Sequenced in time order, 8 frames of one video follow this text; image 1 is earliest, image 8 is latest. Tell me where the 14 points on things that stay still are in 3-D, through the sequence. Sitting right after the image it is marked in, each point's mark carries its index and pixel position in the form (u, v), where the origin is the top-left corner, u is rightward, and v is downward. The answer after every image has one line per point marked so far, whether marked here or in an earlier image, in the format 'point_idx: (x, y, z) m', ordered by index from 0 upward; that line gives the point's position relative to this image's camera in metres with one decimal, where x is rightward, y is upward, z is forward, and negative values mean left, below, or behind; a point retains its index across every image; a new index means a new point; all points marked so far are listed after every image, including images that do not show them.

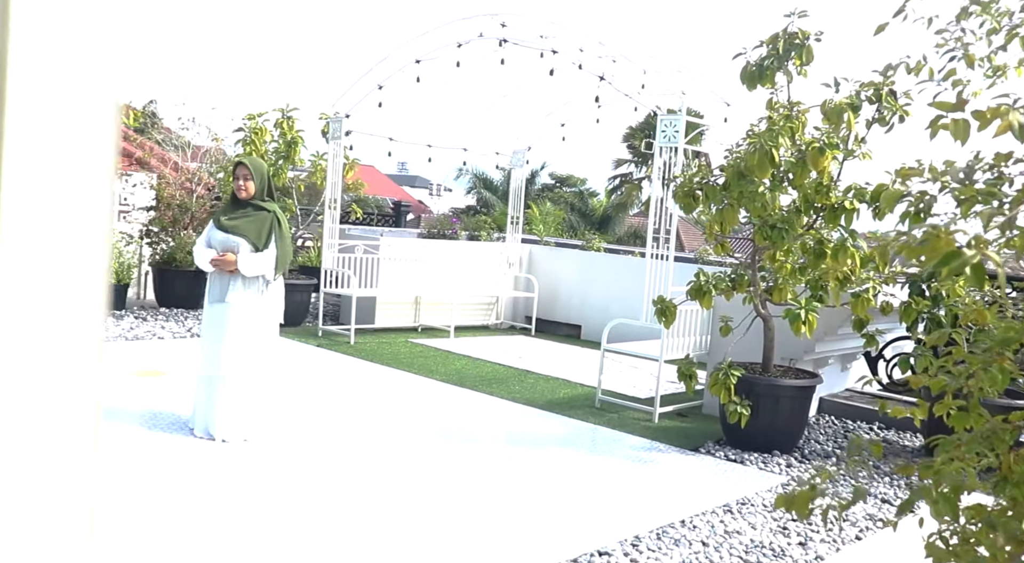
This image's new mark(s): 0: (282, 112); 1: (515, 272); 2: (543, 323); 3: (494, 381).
0: (-2.2, +1.7, +8.4) m
1: (0.0, +0.1, +10.0) m
2: (+0.4, -0.5, +10.1) m
3: (-0.1, -0.8, +7.0) m
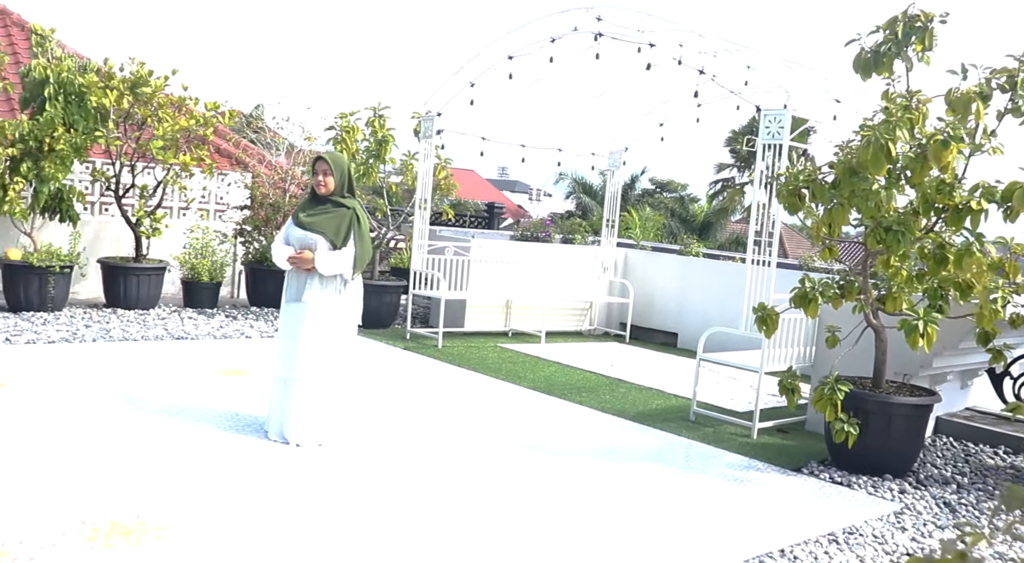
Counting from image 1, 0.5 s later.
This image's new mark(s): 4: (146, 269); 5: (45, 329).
0: (-1.3, +1.7, +8.3) m
1: (+1.1, 0.0, +9.7) m
2: (+1.4, -0.5, +9.7) m
3: (+0.5, -0.8, +6.7) m
4: (-3.4, +0.1, +8.0) m
5: (-3.6, -0.4, +6.7) m
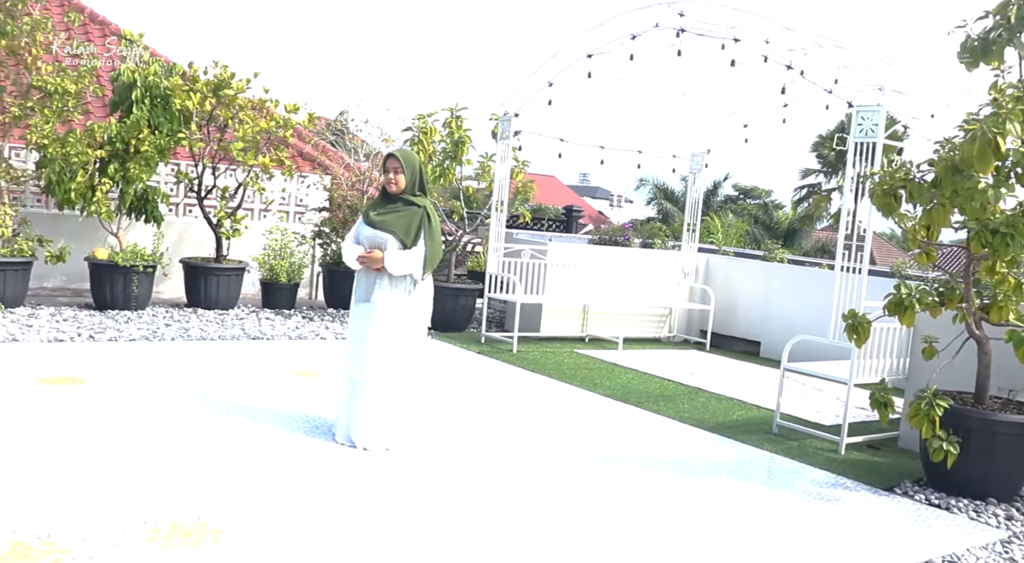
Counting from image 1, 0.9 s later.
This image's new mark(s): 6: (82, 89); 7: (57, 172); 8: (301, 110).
0: (-0.6, +1.6, +8.3) m
1: (+1.9, 0.0, +9.4) m
2: (+2.2, -0.6, +9.4) m
3: (+1.1, -0.9, +6.4) m
4: (-2.7, +0.1, +8.1) m
5: (-3.0, -0.4, +6.9) m
6: (-3.6, +1.6, +7.4) m
7: (-3.8, +0.9, +7.3) m
8: (-2.0, +1.7, +8.4) m
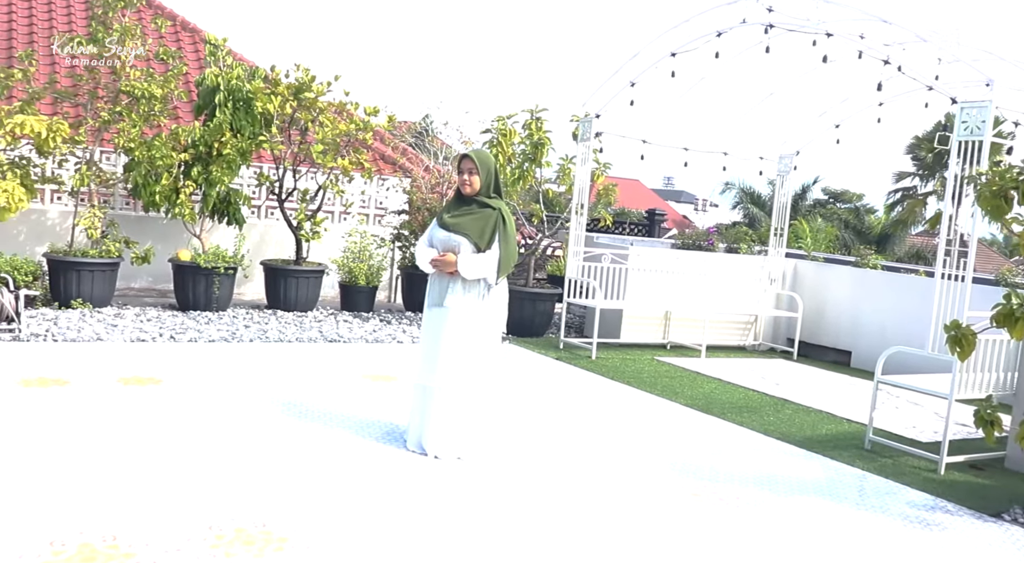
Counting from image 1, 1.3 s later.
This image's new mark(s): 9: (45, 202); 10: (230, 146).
0: (+0.2, +1.6, +8.1) m
1: (+2.7, -0.1, +9.0) m
2: (+3.0, -0.7, +9.0) m
3: (+1.6, -0.9, +6.1) m
4: (-1.9, +0.1, +8.2) m
5: (-2.4, -0.4, +6.9) m
6: (-3.0, +1.6, +7.5) m
7: (-3.2, +0.9, +7.4) m
8: (-1.3, +1.6, +8.4) m
9: (-4.2, +0.7, +7.9) m
10: (-2.4, +1.2, +7.5) m
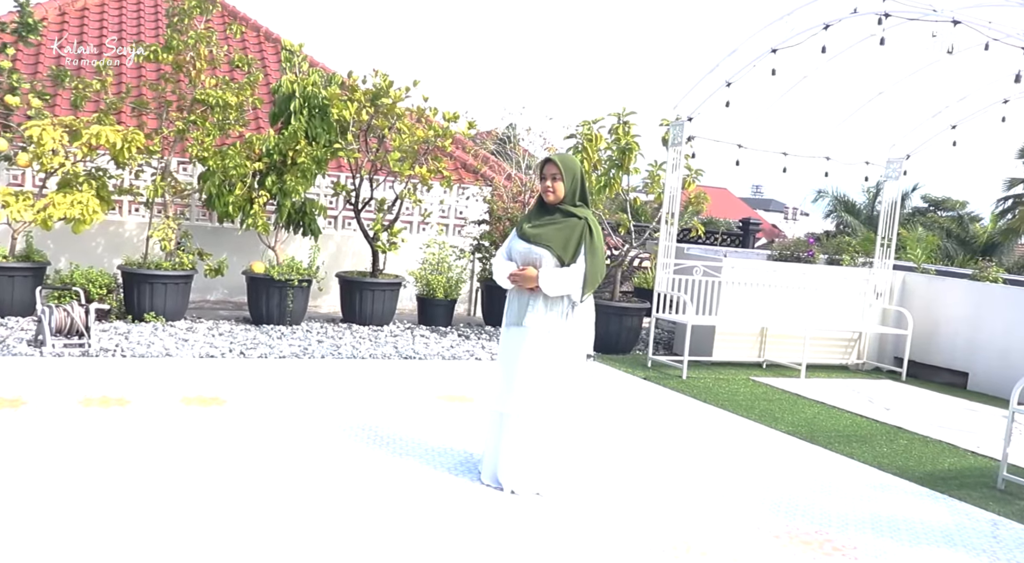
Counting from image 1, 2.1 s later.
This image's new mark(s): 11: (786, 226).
0: (+0.9, +1.5, +7.6) m
1: (+3.5, -0.2, +8.3) m
2: (+3.9, -0.8, +8.2) m
3: (+2.2, -1.0, +5.5) m
4: (-1.2, 0.0, +7.9) m
5: (-1.8, -0.5, +6.7) m
6: (-2.3, +1.5, +7.3) m
7: (-2.5, +0.8, +7.2) m
8: (-0.5, +1.5, +8.1) m
9: (-3.5, +0.6, +7.8) m
10: (-1.7, +1.1, +7.3) m
11: (+5.9, +1.2, +18.5) m
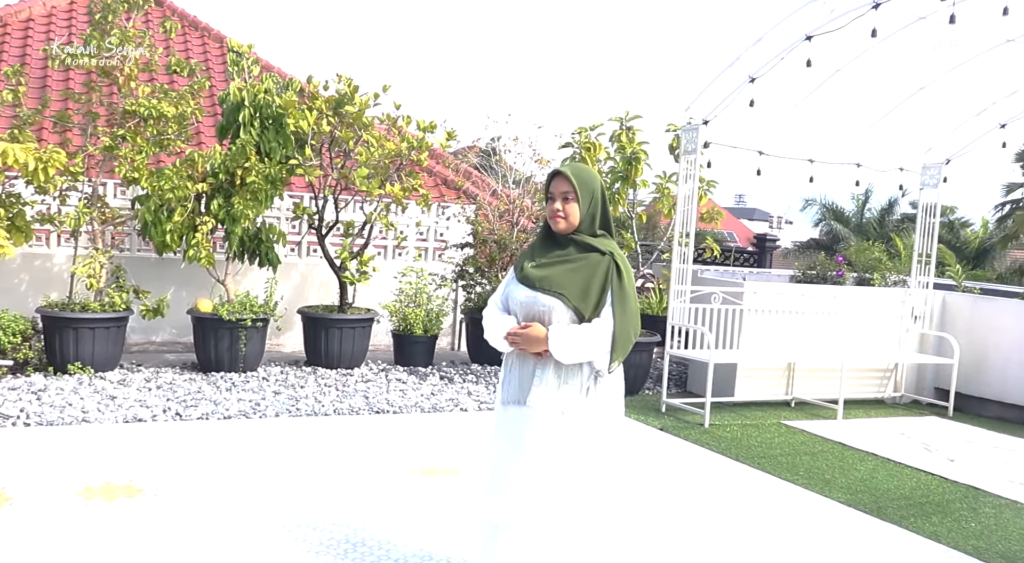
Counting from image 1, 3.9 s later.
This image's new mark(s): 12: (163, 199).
0: (+0.8, +1.2, +6.7) m
1: (+3.5, -0.4, +7.3) m
2: (+3.8, -1.0, +7.2) m
3: (+2.2, -1.2, +4.5) m
4: (-1.3, -0.3, +6.8) m
5: (-1.8, -0.8, +5.6) m
6: (-2.4, +1.2, +6.3) m
7: (-2.6, +0.5, +6.2) m
8: (-0.6, +1.2, +7.1) m
9: (-3.6, +0.3, +6.7) m
10: (-1.8, +0.8, +6.3) m
11: (+5.5, +0.9, +17.6) m
12: (-2.5, +0.6, +6.1) m
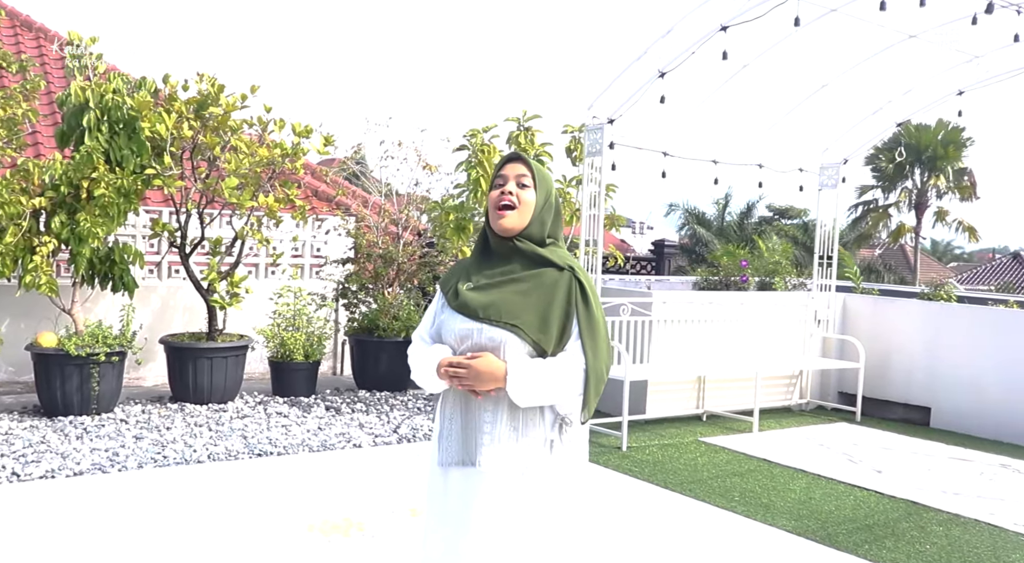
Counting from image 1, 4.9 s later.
0: (0.0, +1.1, +6.2) m
1: (+2.6, -0.4, +7.2) m
2: (+2.9, -1.0, +7.2) m
3: (+1.7, -1.2, +4.2) m
4: (-2.0, -0.5, +6.0) m
5: (-2.4, -0.9, +4.8) m
6: (-3.1, +1.0, +5.4) m
7: (-3.2, +0.3, +5.2) m
8: (-1.4, +1.1, +6.4) m
9: (-4.3, 0.0, +5.6) m
10: (-2.5, +0.6, +5.4) m
11: (+3.1, +0.8, +17.7) m
12: (-3.1, +0.4, +5.2) m
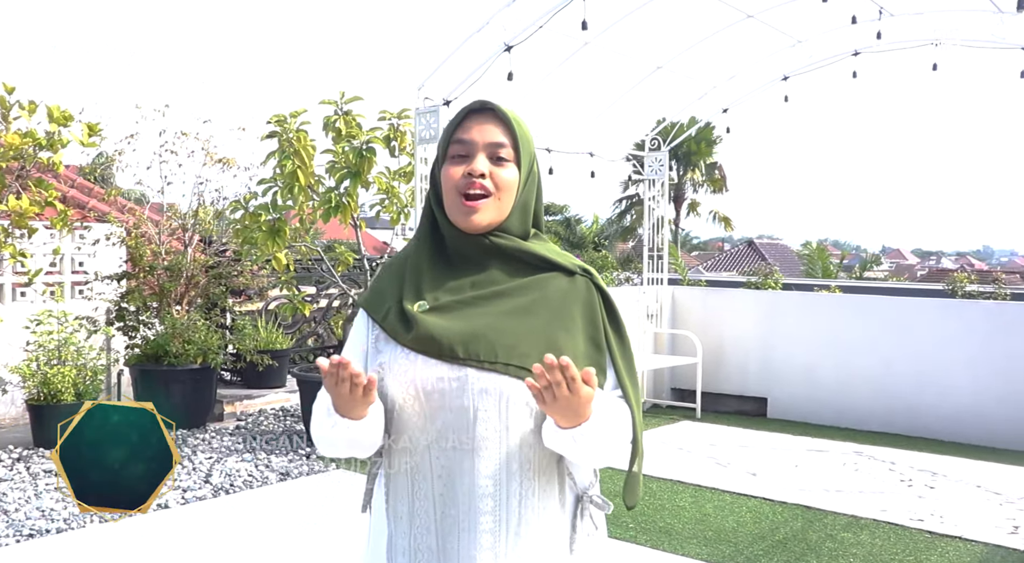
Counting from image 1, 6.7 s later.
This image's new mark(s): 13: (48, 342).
0: (-1.1, +1.1, +5.4) m
1: (+1.2, -0.4, +7.1) m
2: (+1.5, -0.9, +7.1) m
3: (+1.2, -1.2, +3.9) m
4: (-2.9, -0.6, +4.7) m
5: (-3.0, -1.1, +3.4) m
6: (-3.9, +0.8, +3.7) m
7: (-3.9, +0.1, +3.6) m
8: (-2.6, +1.0, +5.1) m
9: (-5.1, -0.2, +3.7) m
10: (-3.3, +0.4, +3.9) m
11: (-1.2, +0.8, +17.3) m
12: (-3.8, +0.2, +3.6) m
13: (-2.8, -0.4, +5.3) m
